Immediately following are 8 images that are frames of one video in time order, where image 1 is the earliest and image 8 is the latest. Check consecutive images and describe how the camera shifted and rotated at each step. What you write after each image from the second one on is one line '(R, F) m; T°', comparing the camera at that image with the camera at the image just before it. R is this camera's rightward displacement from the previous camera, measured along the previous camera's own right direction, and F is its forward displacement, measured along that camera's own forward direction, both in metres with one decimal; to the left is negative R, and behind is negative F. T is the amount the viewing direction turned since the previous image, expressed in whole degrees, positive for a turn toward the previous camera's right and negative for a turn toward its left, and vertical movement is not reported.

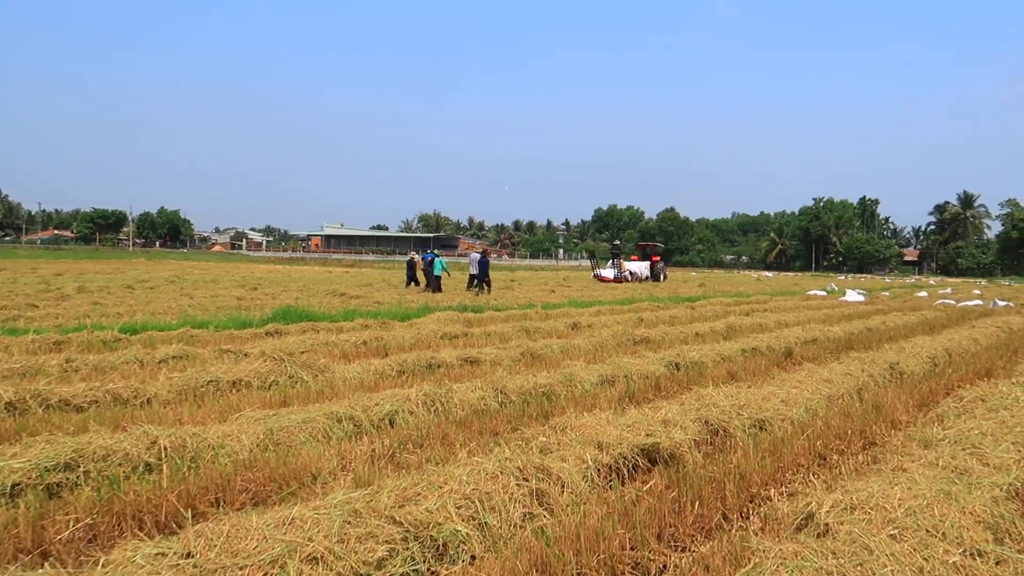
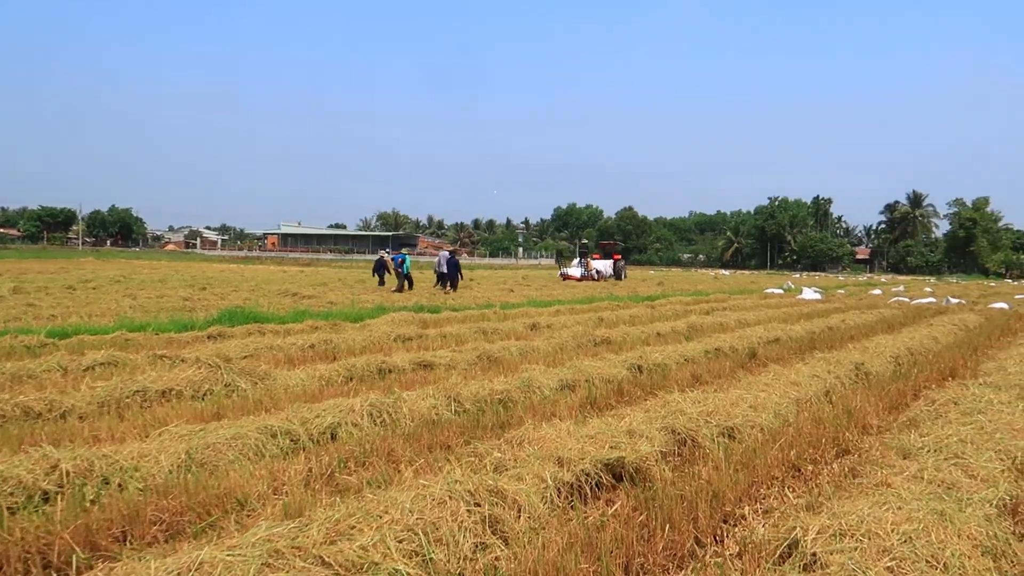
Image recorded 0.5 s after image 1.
(0.0, +0.4) m; +3°
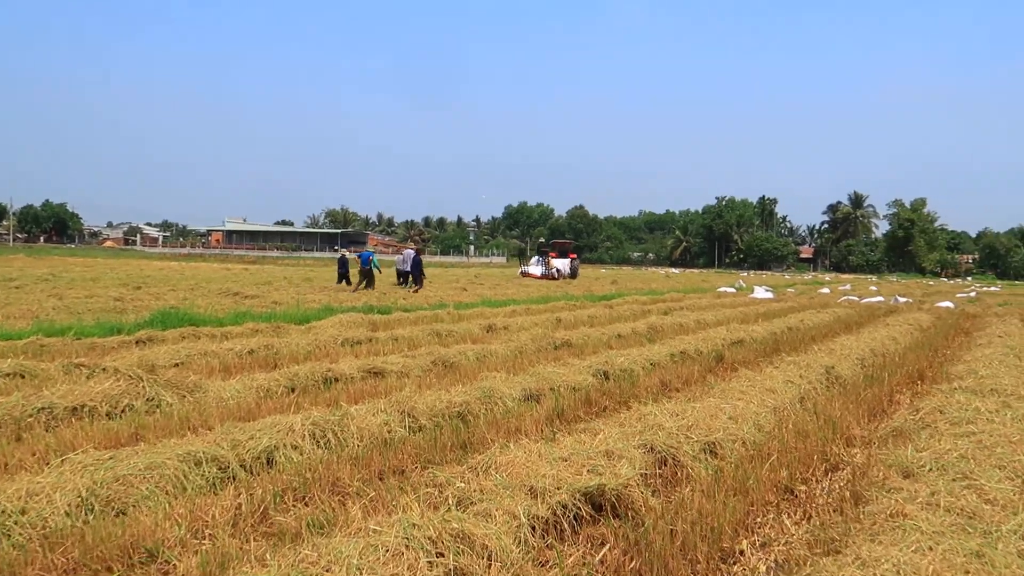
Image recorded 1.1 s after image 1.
(-0.1, +0.5) m; +4°
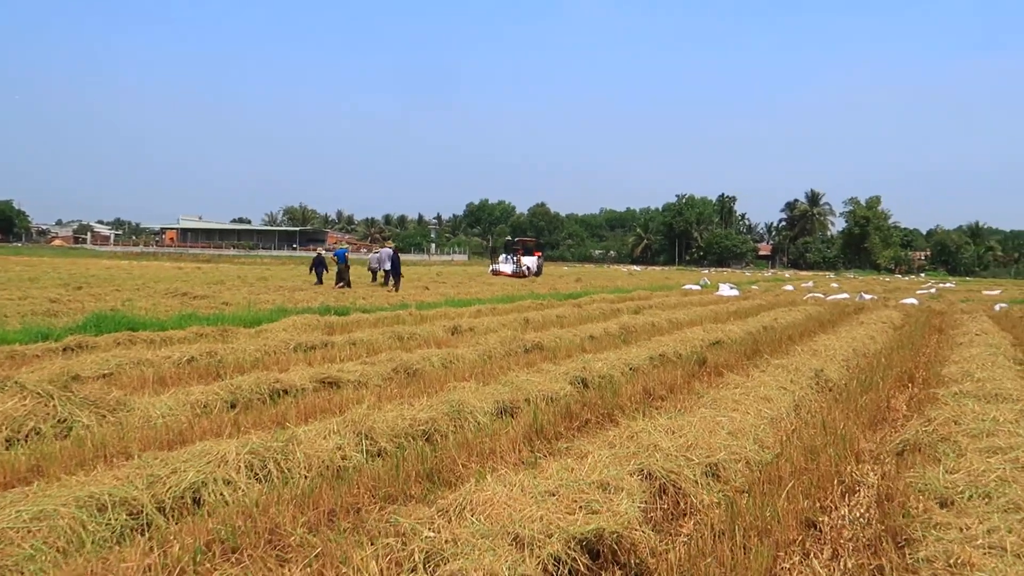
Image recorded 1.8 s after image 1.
(-0.1, +0.6) m; +3°
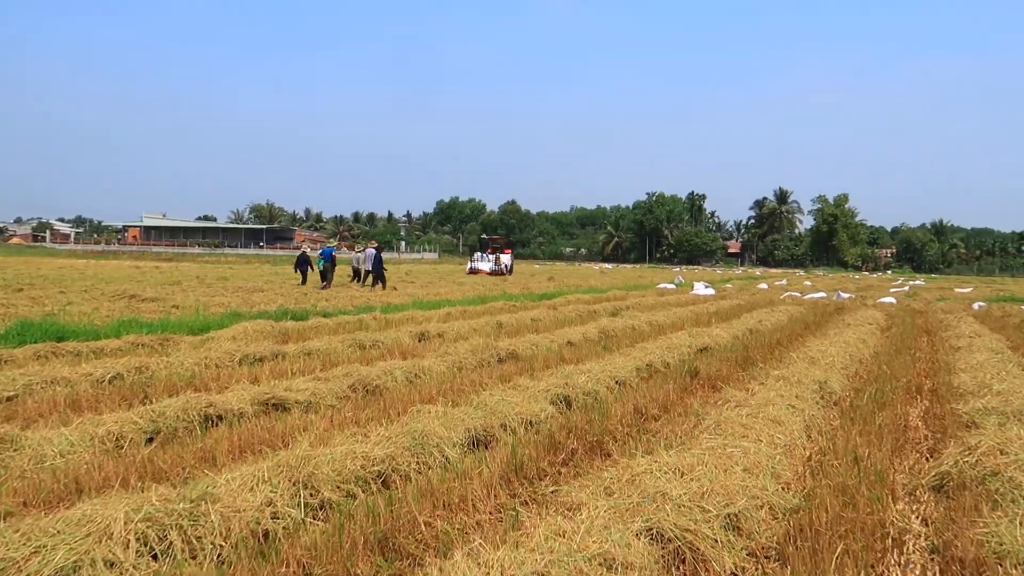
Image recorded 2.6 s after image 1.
(0.0, +0.8) m; +2°
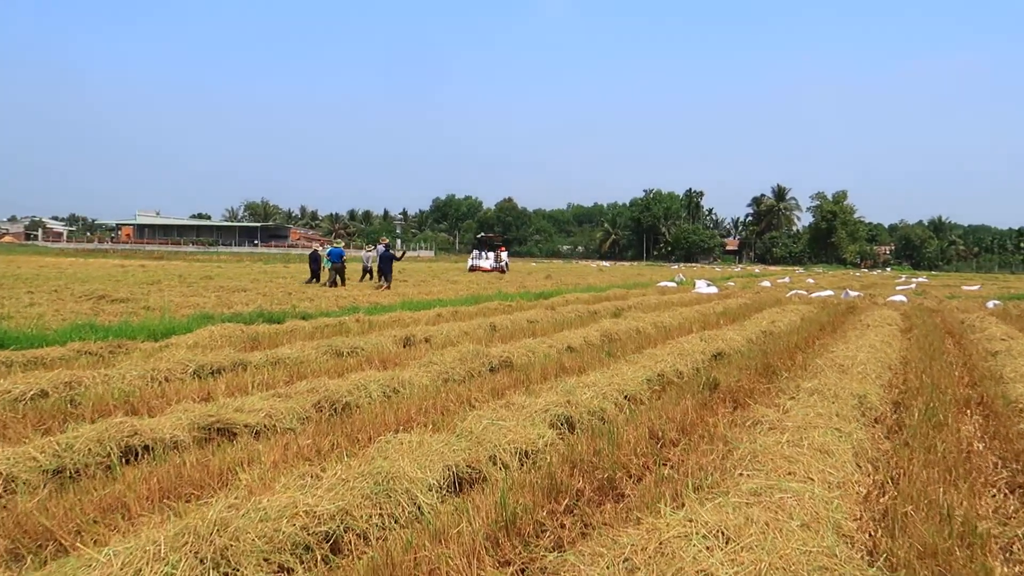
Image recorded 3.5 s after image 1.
(0.0, +0.9) m; 0°
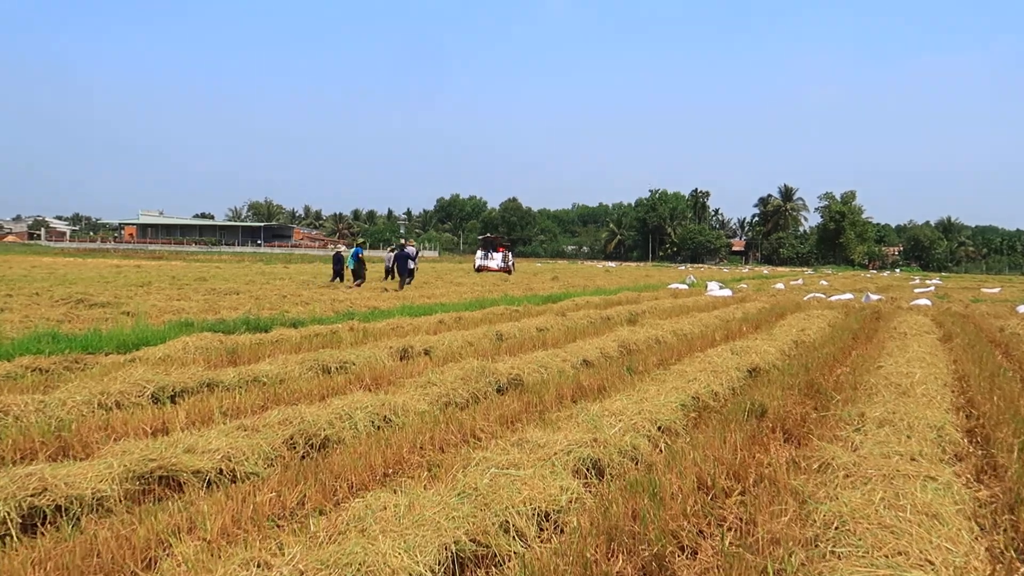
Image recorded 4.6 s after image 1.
(-0.1, +0.9) m; 0°
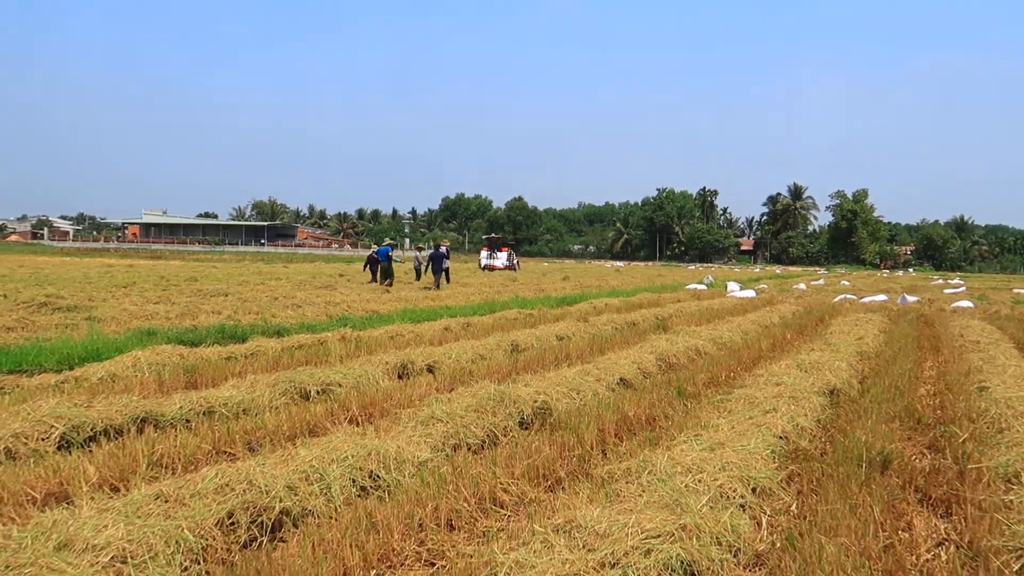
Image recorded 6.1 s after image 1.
(-0.1, +1.4) m; 0°
